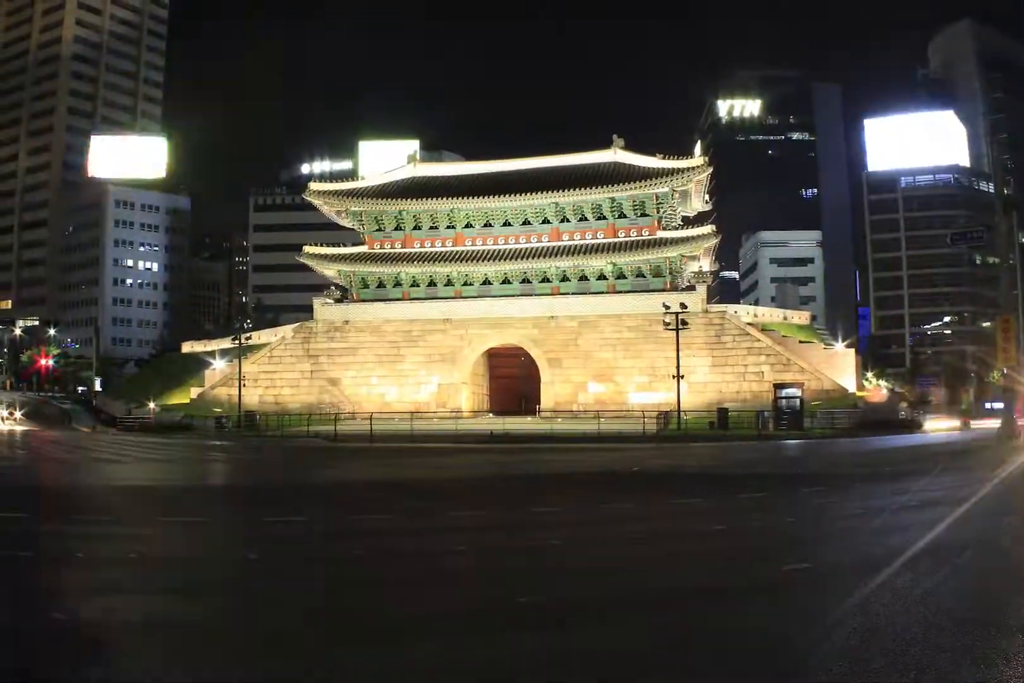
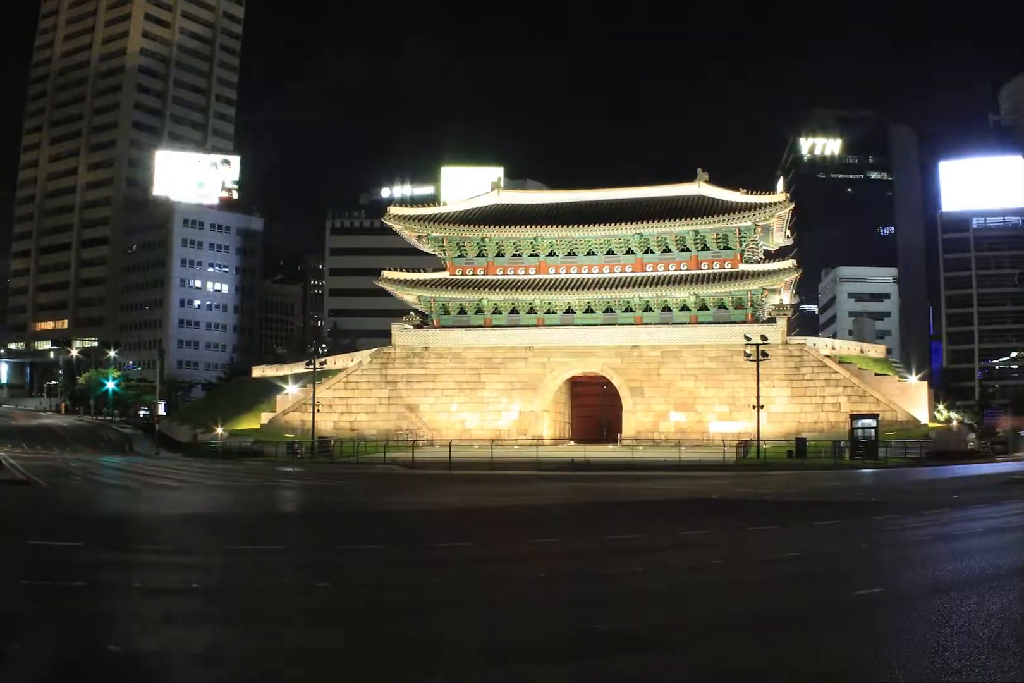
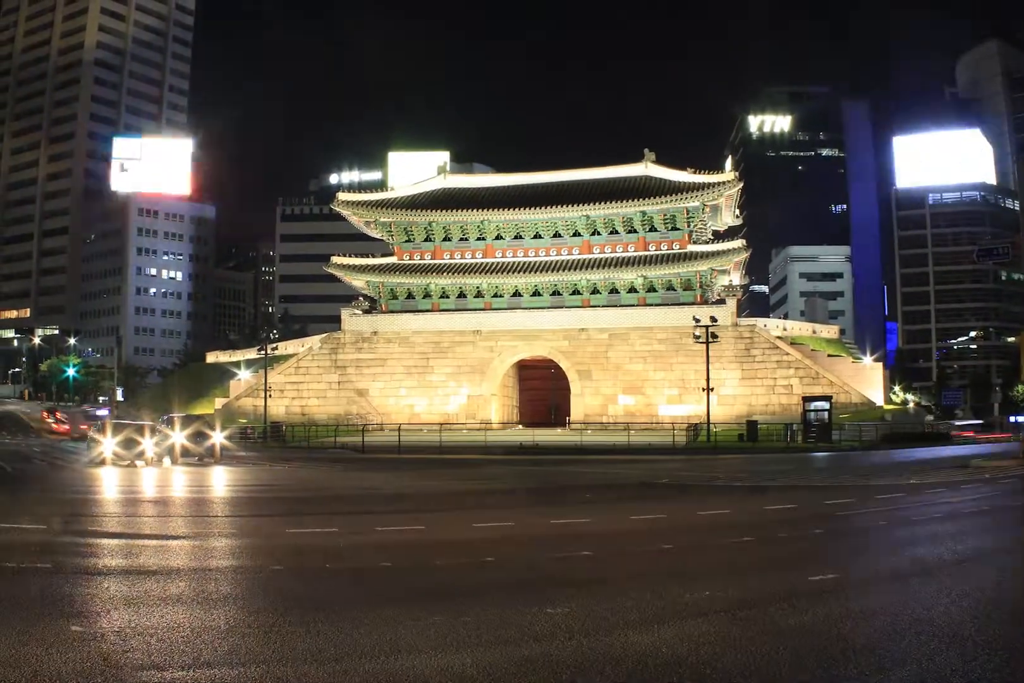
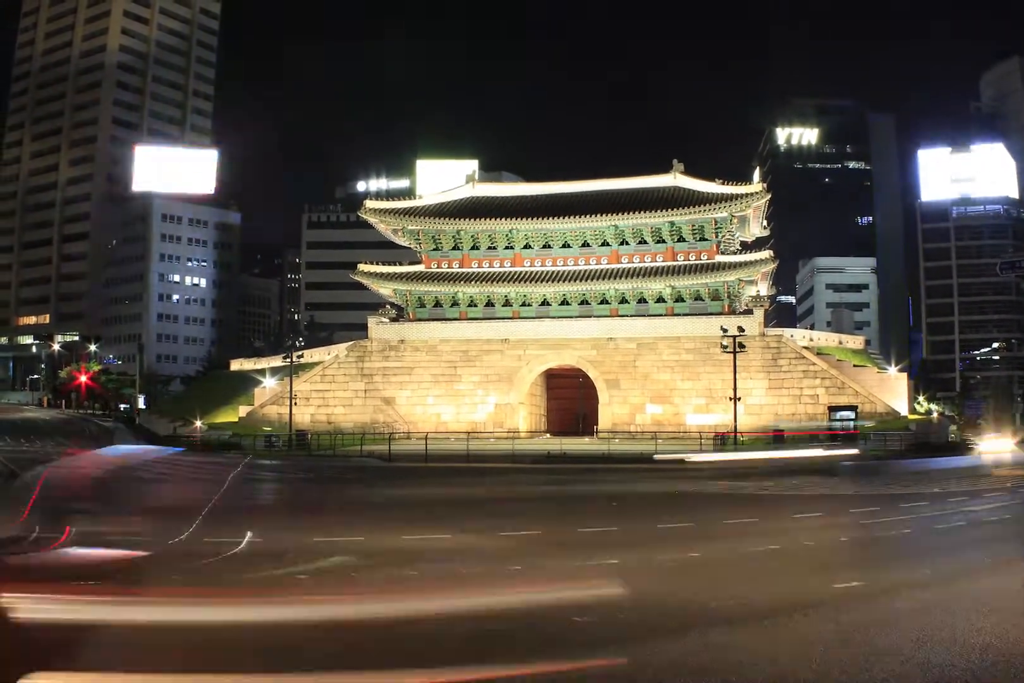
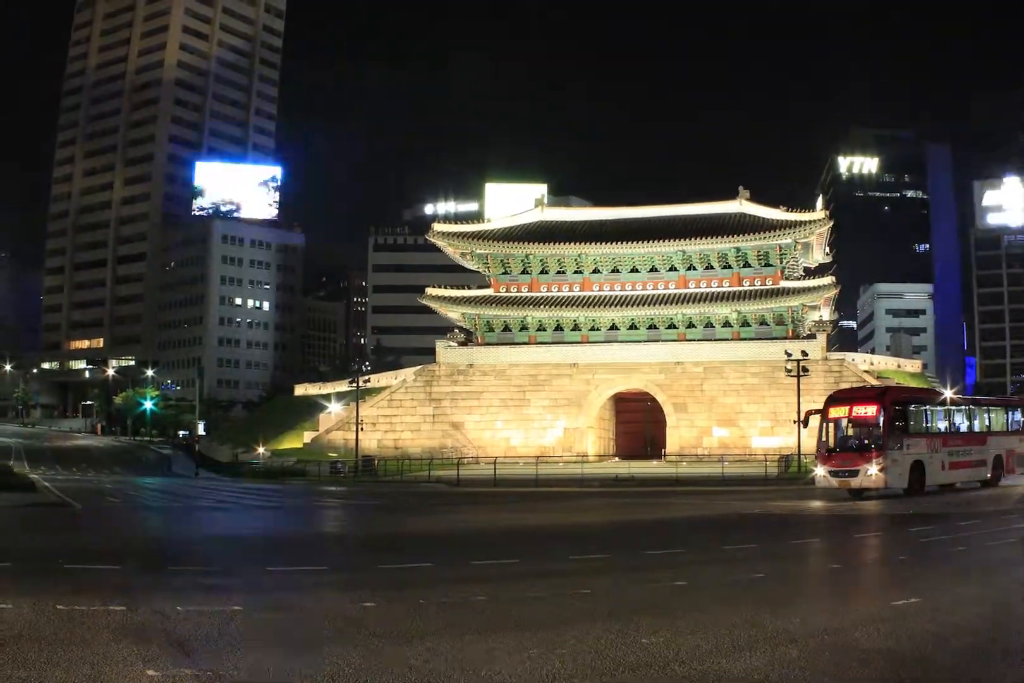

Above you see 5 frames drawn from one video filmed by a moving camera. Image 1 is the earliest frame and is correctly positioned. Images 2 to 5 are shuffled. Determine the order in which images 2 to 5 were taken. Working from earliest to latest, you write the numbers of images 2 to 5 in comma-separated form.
3, 4, 2, 5
